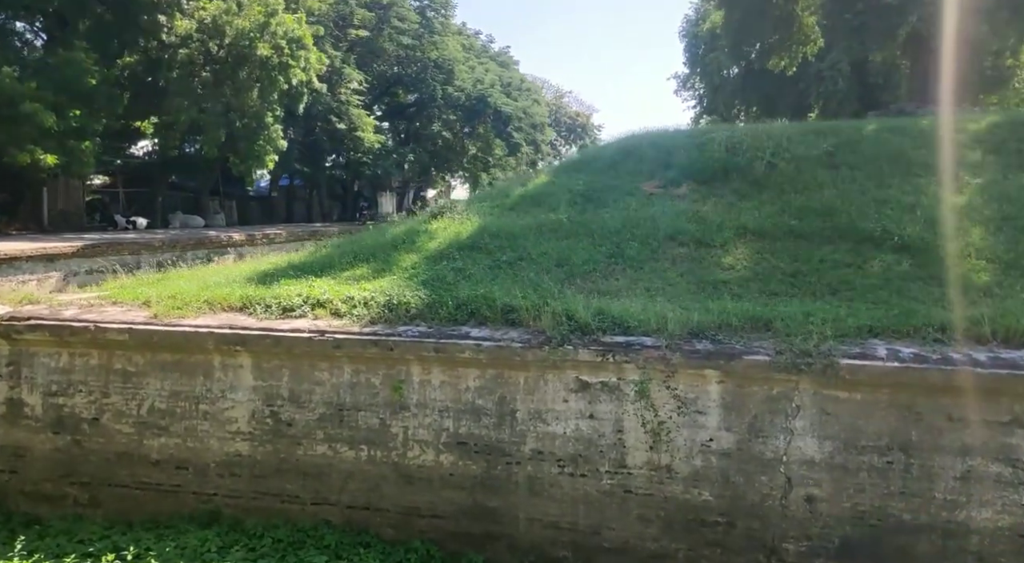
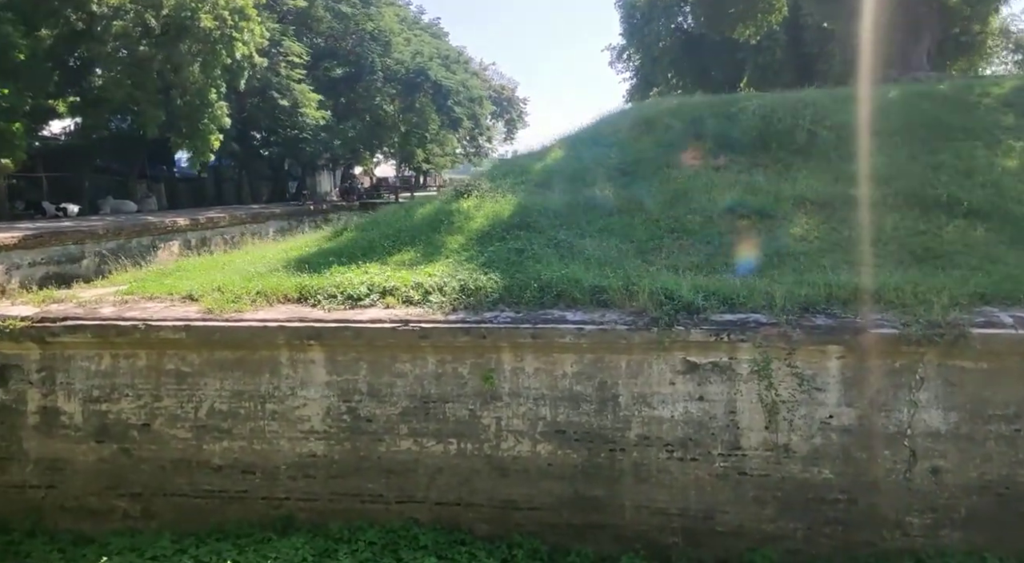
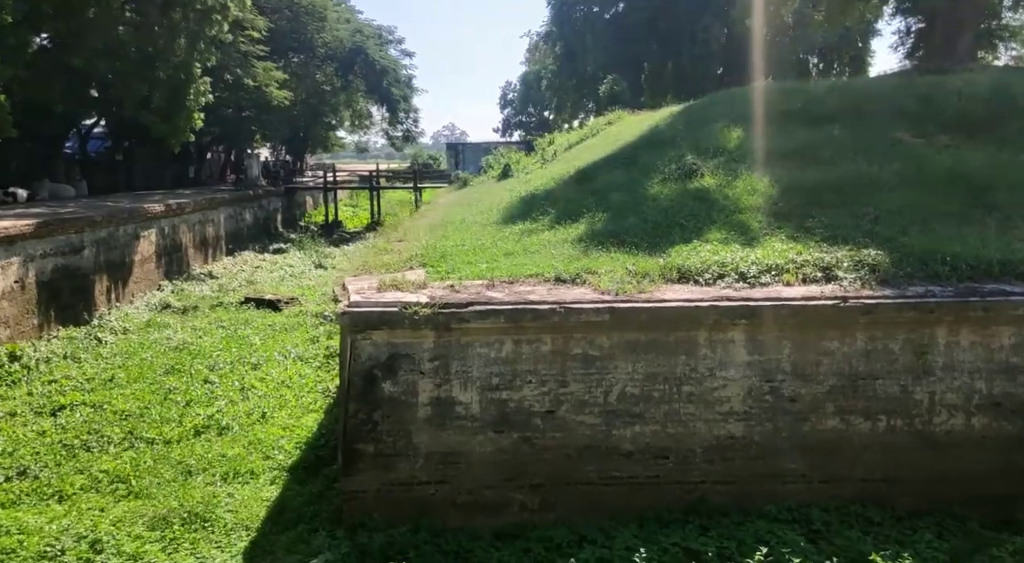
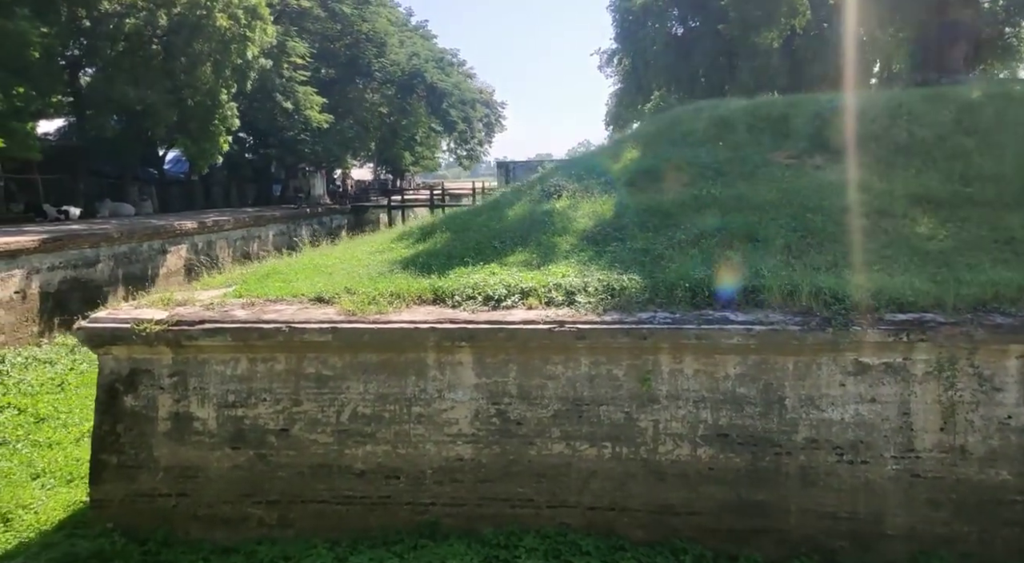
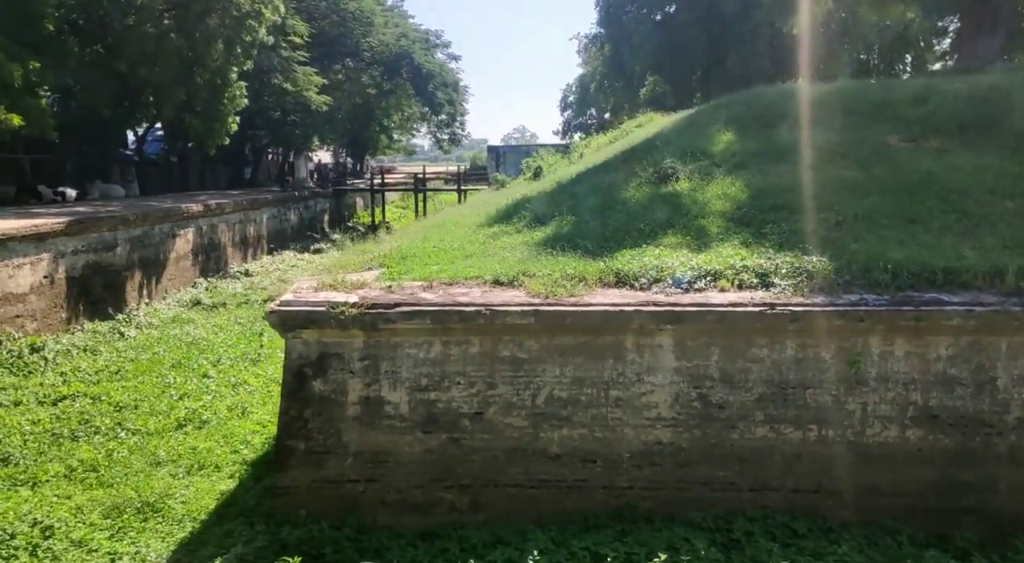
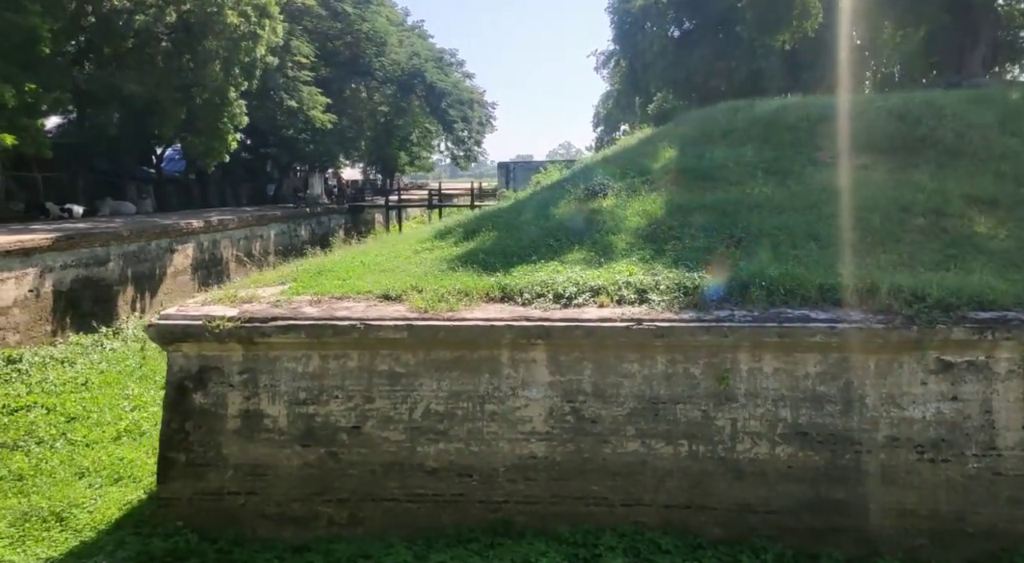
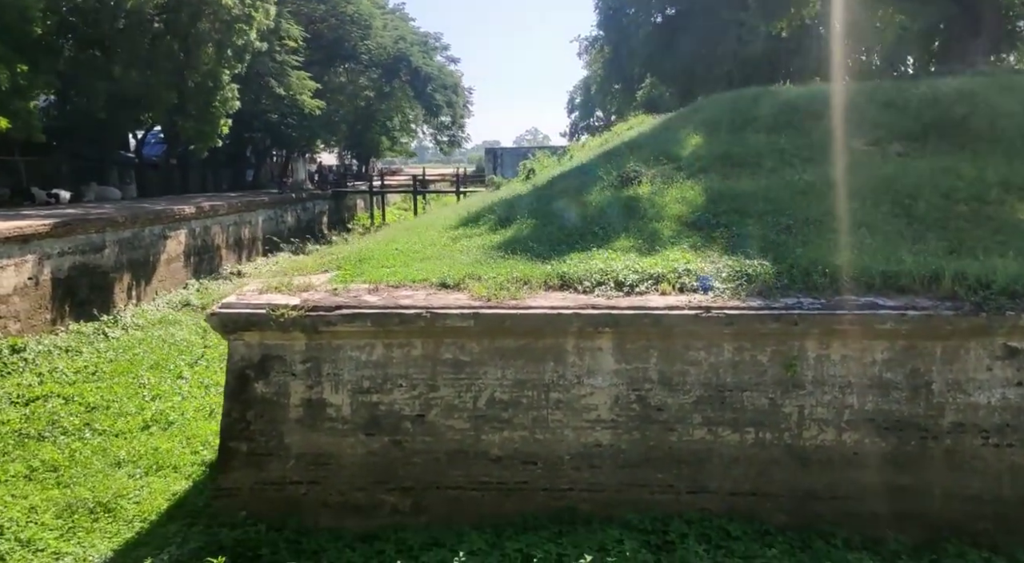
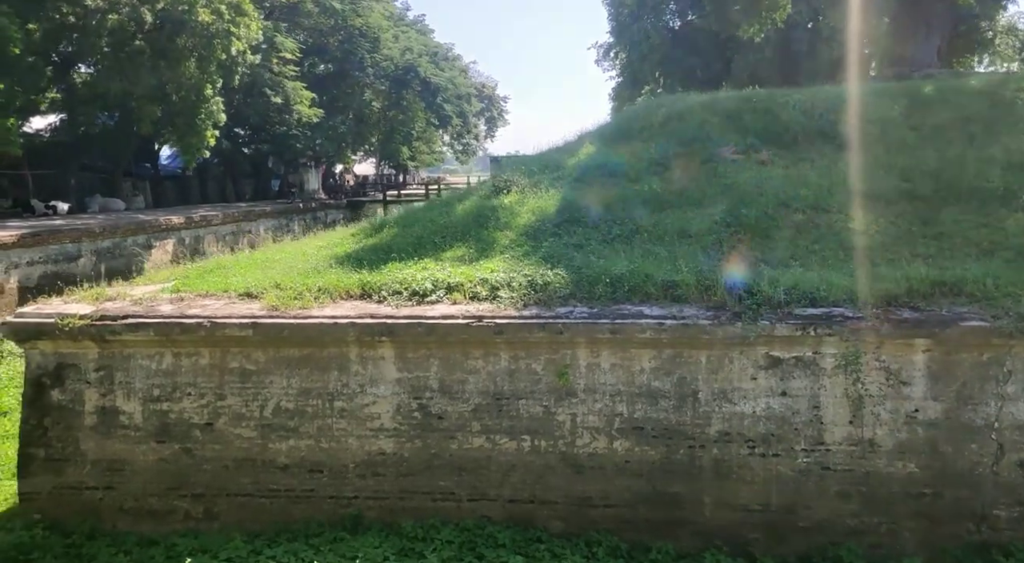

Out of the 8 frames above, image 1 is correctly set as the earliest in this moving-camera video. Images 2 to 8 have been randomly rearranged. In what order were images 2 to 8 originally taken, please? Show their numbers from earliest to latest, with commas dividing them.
2, 8, 4, 6, 7, 5, 3
